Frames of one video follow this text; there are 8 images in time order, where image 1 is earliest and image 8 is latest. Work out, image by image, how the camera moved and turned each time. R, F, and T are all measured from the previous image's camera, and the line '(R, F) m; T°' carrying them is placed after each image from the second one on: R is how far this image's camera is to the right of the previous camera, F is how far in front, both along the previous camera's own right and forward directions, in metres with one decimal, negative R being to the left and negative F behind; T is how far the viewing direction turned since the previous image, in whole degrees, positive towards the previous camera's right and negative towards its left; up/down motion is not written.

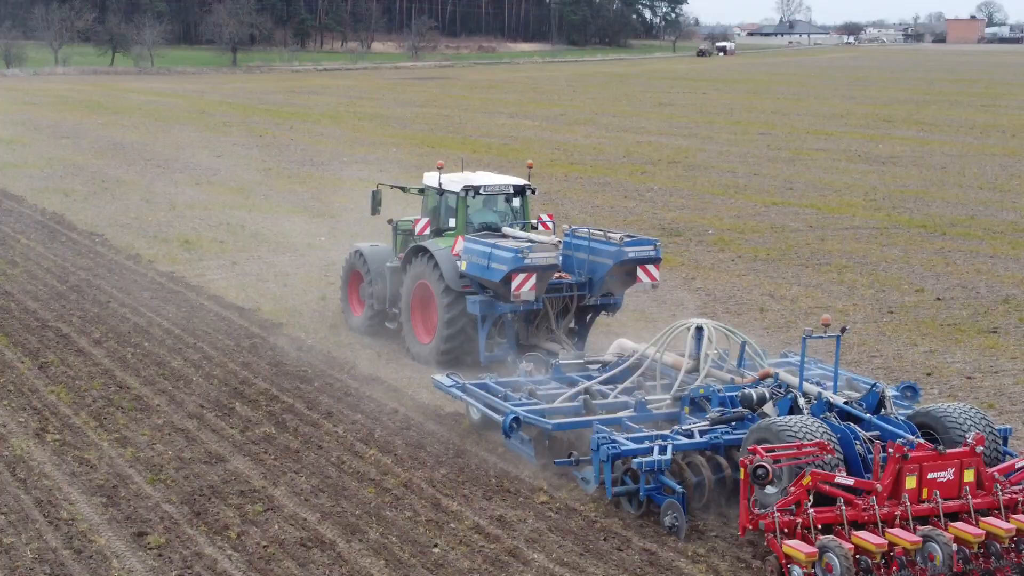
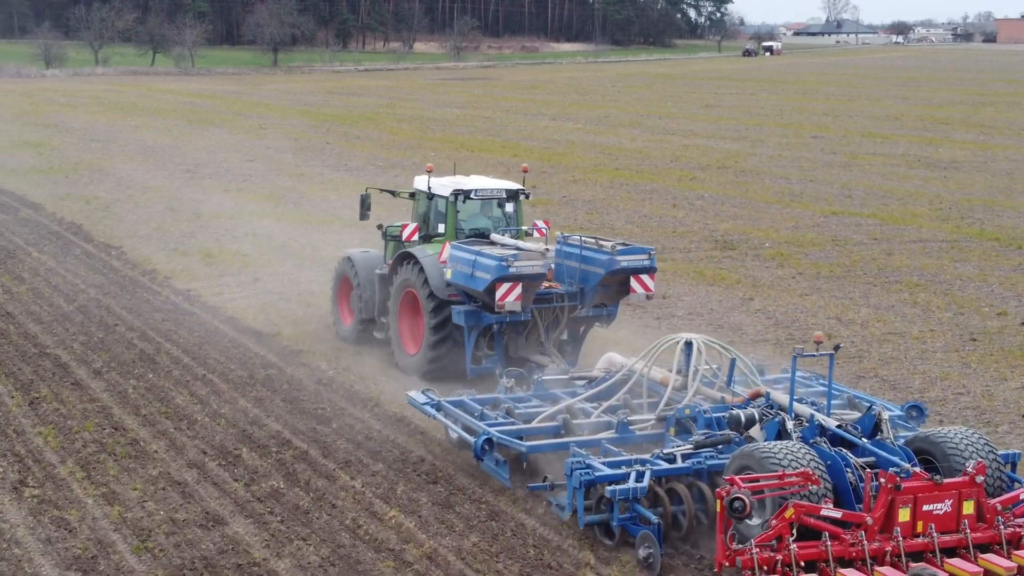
(0.0, +1.3) m; -2°
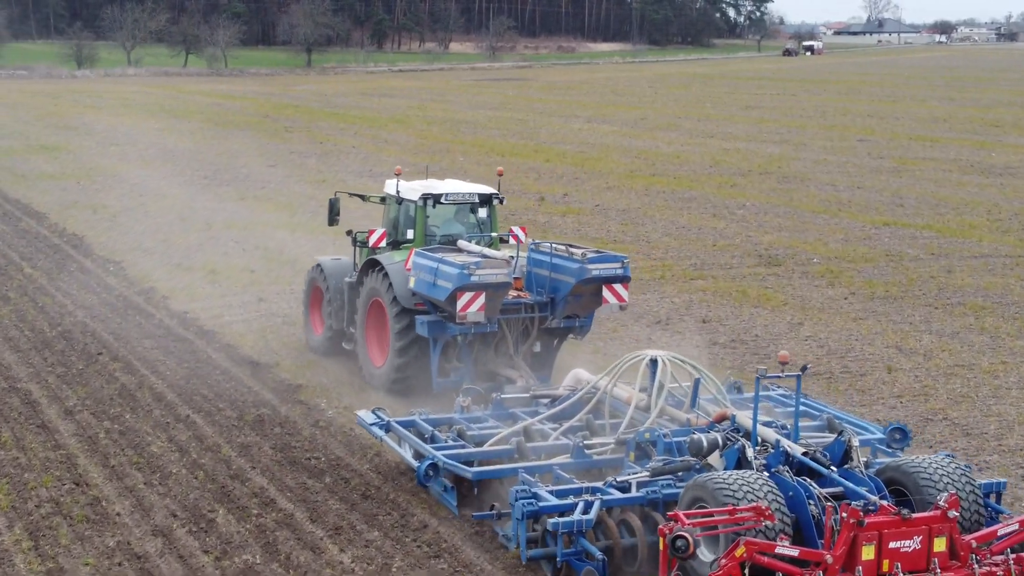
(+0.1, +1.4) m; -2°
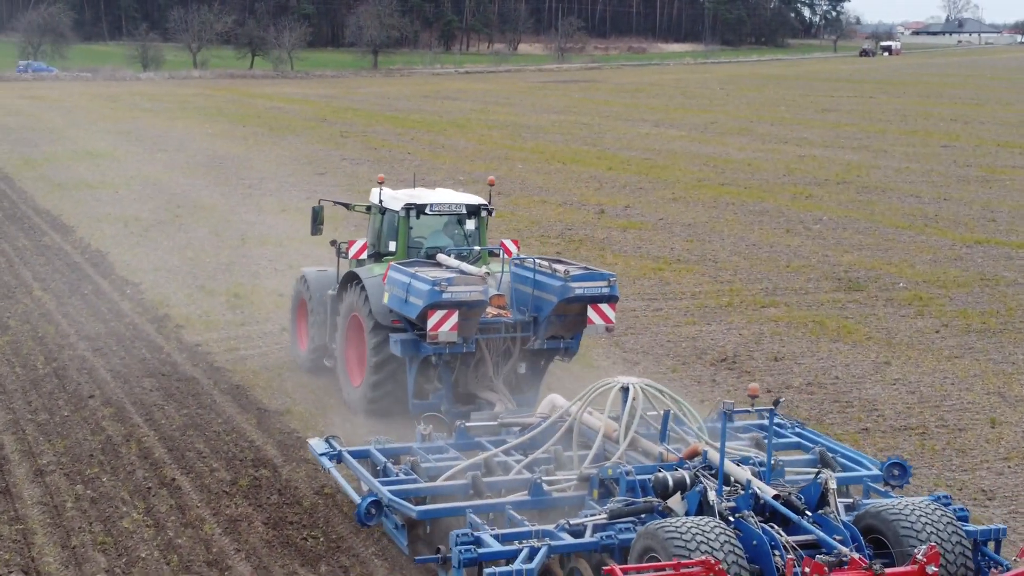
(+0.2, +1.6) m; -3°
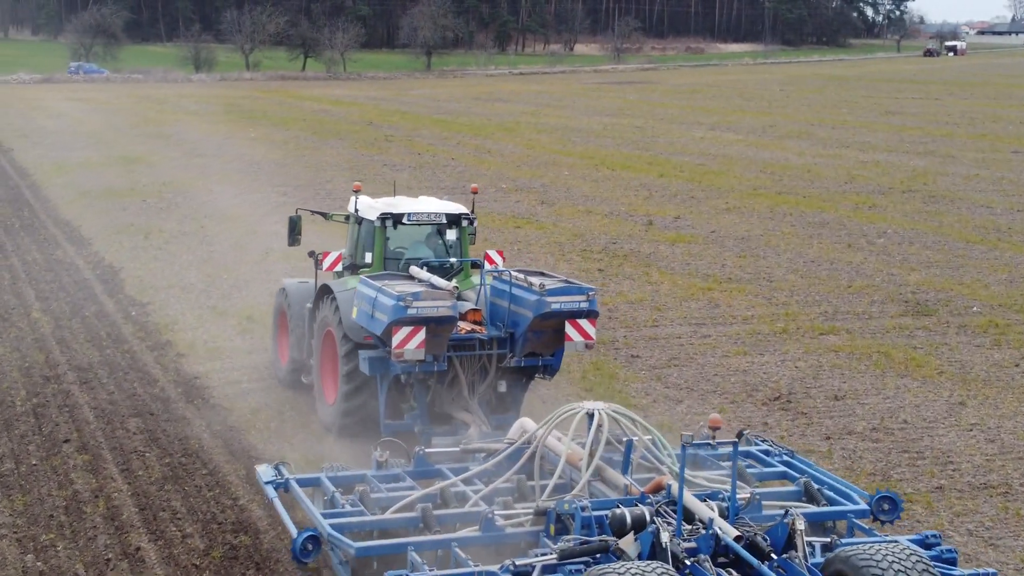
(+0.2, +1.3) m; -2°
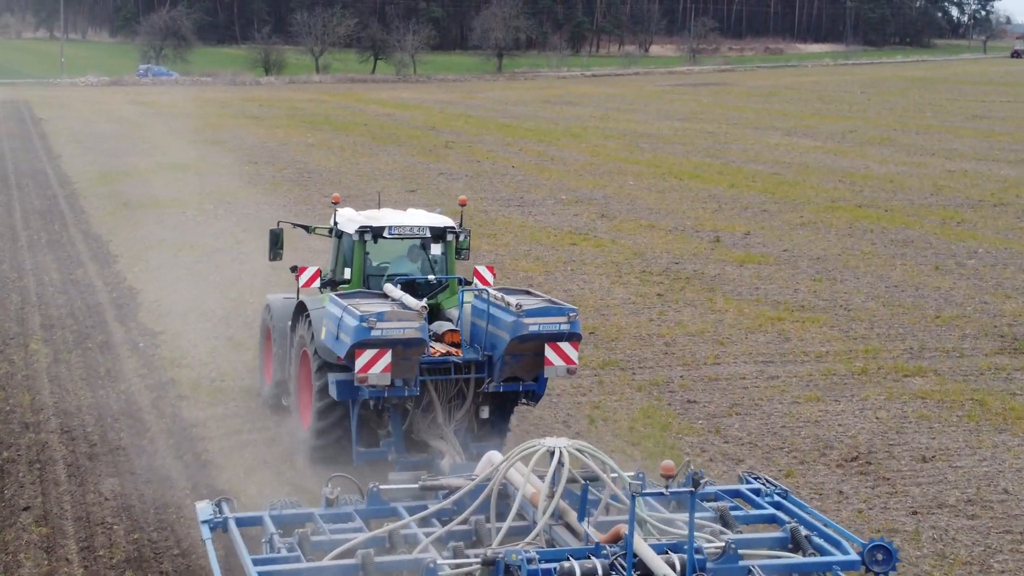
(+0.3, +1.5) m; -3°
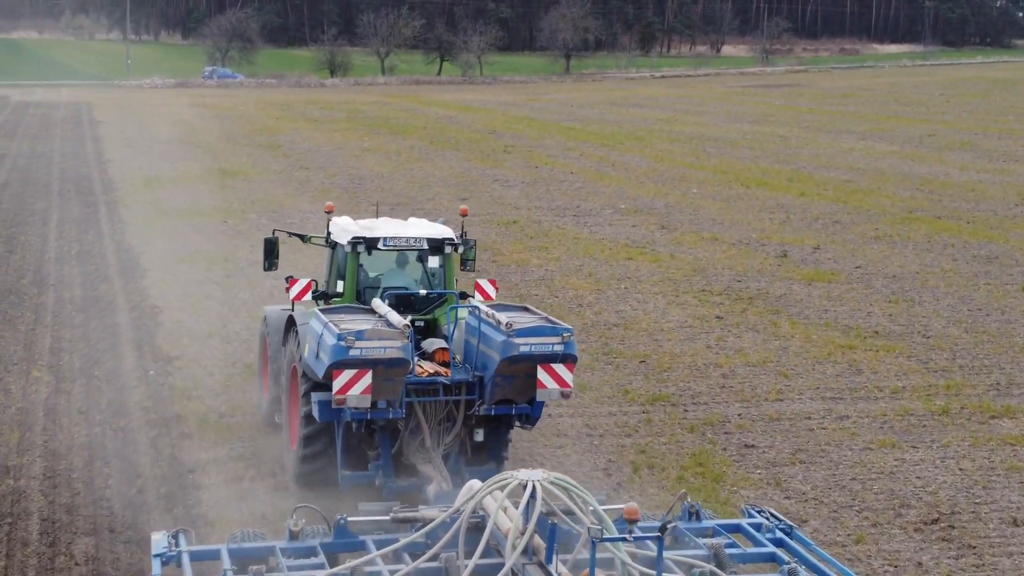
(+0.3, +1.2) m; -3°
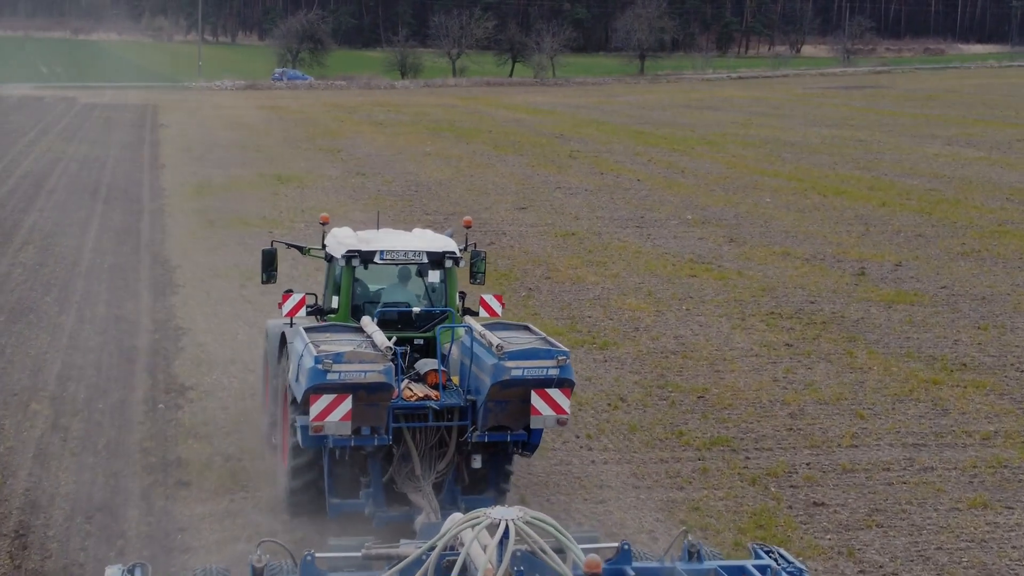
(+0.3, +1.2) m; -3°
